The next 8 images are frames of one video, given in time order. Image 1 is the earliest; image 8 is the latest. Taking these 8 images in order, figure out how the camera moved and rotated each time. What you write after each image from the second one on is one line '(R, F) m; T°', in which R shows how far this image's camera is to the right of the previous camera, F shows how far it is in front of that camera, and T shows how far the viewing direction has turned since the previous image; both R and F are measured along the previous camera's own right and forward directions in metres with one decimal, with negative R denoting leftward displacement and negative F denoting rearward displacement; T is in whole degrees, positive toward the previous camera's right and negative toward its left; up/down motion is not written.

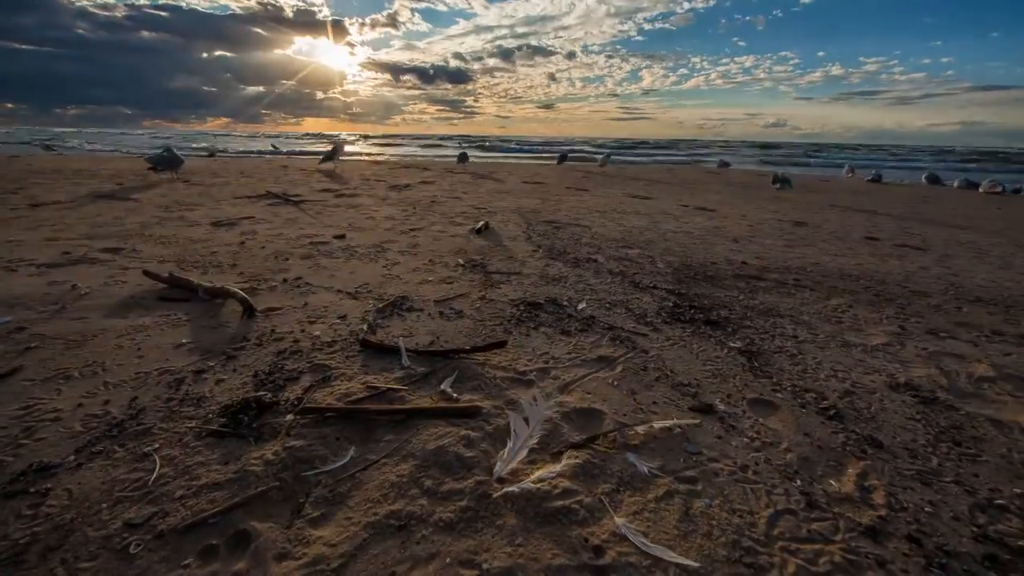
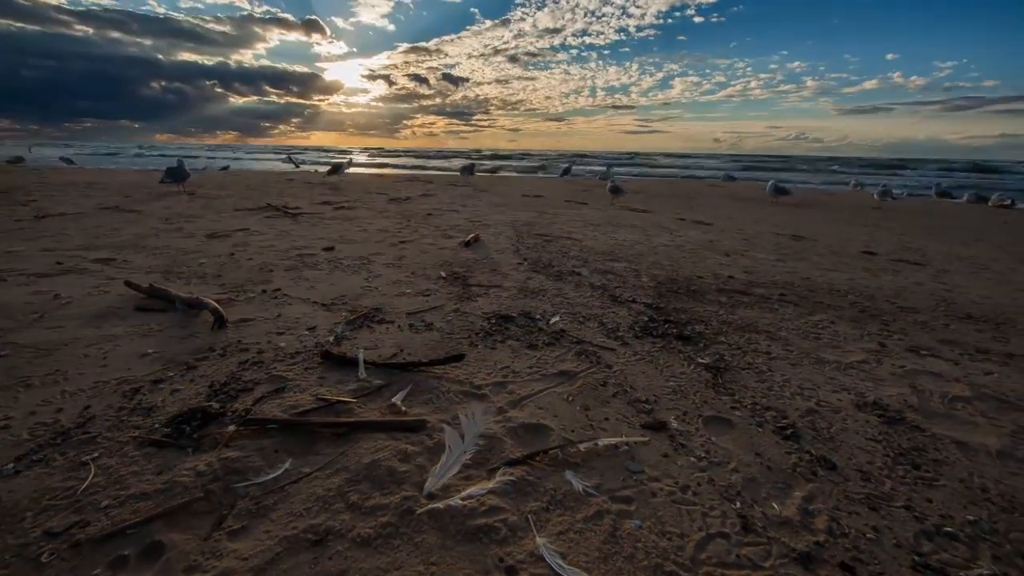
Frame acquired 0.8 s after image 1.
(+0.4, 0.0) m; -1°
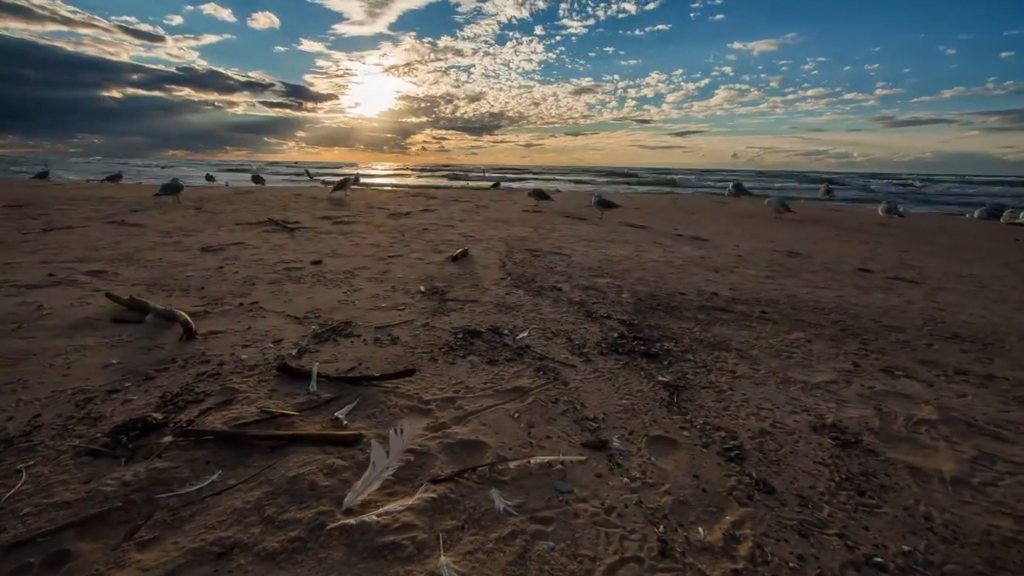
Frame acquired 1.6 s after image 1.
(+0.5, 0.0) m; -2°
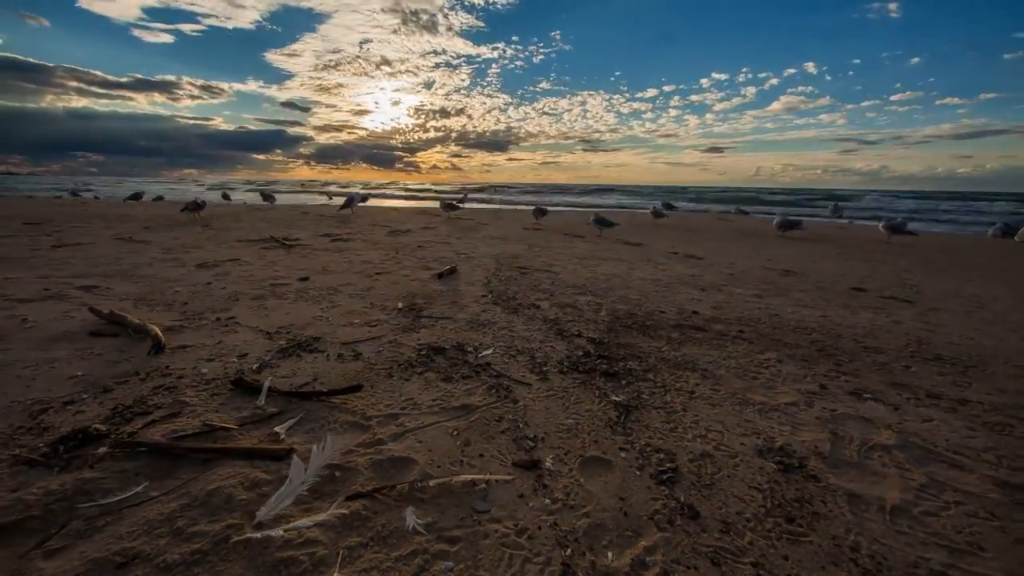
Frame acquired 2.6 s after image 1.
(+0.6, 0.0) m; -2°
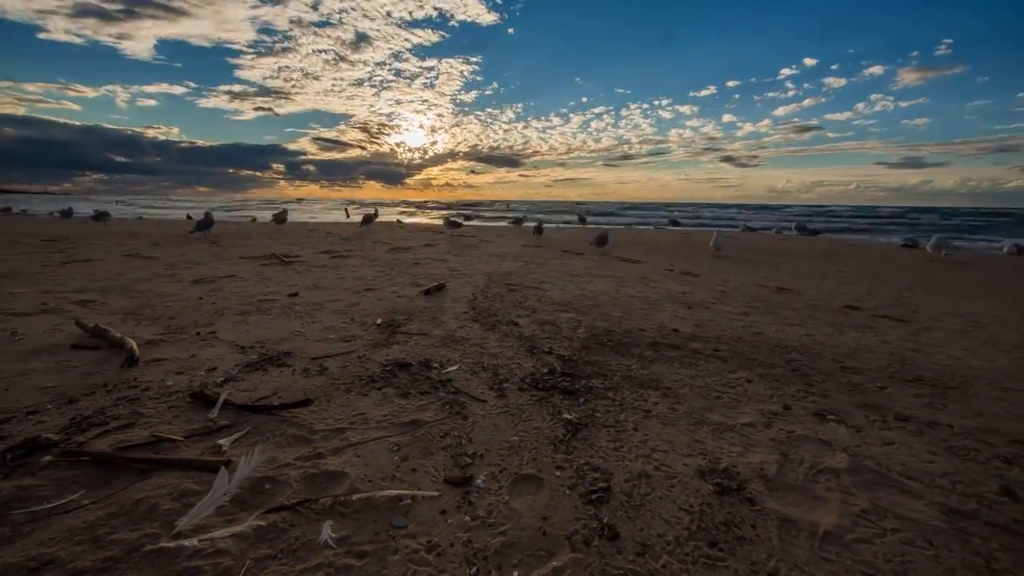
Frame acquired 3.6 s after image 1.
(+0.6, -0.1) m; -2°
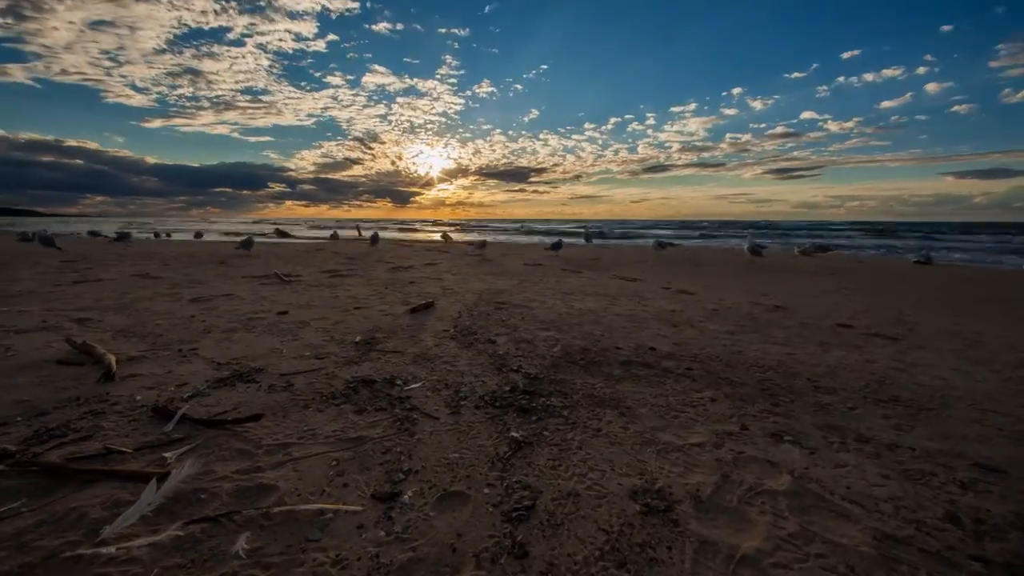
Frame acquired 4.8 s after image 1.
(+0.6, -0.1) m; -2°
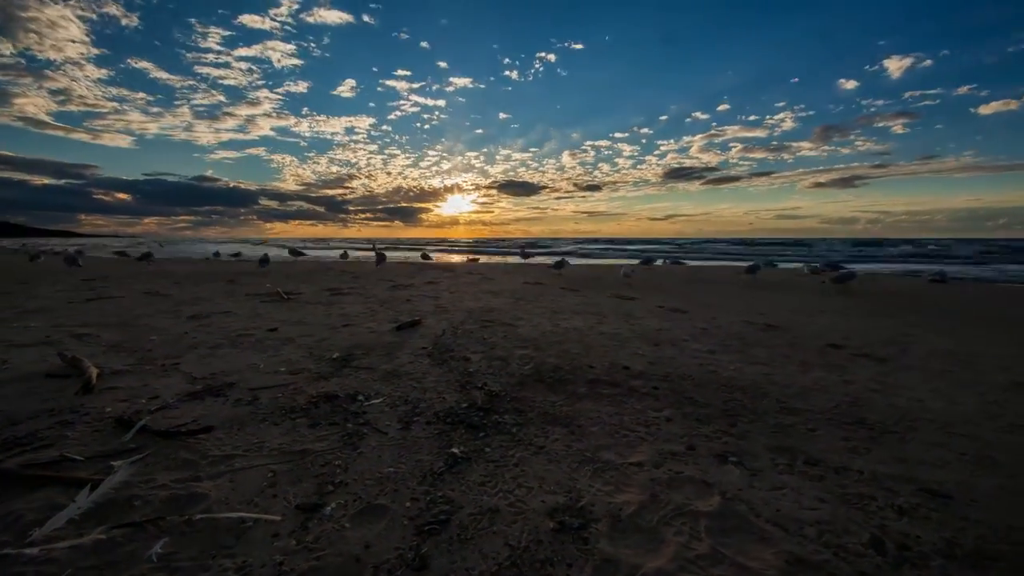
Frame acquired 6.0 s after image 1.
(+0.7, -0.1) m; -2°
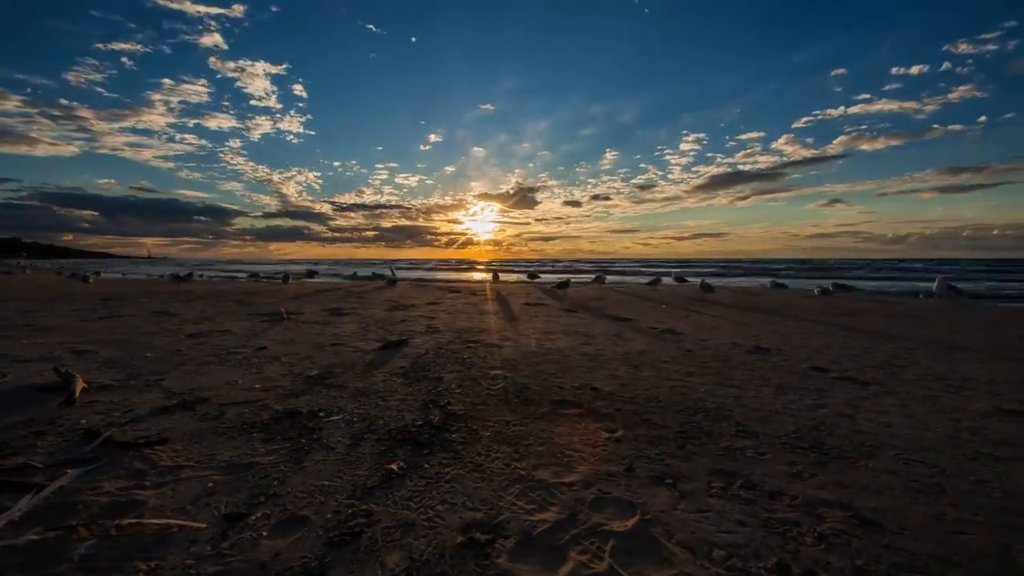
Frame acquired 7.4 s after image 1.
(+0.8, -0.2) m; -2°
